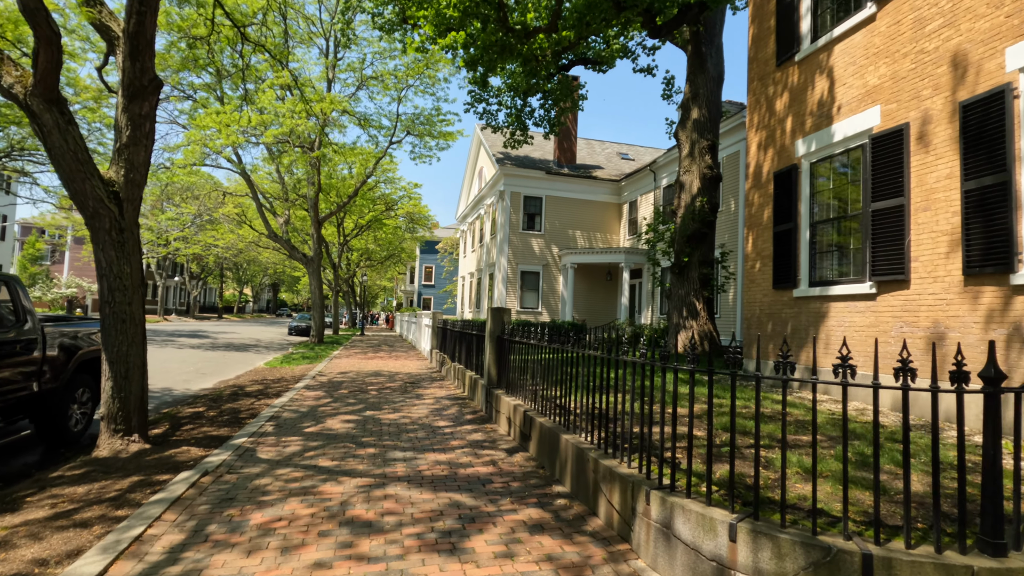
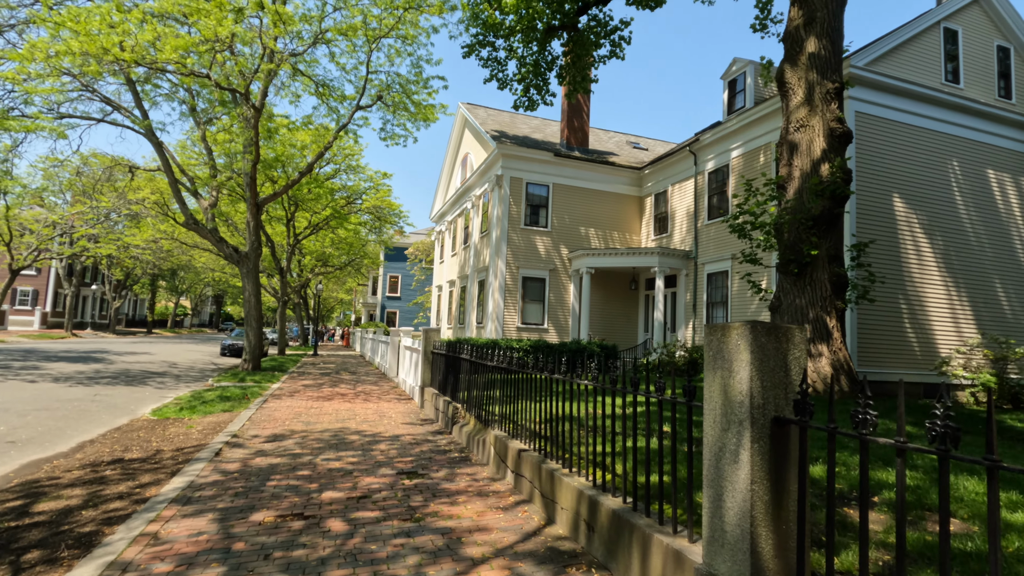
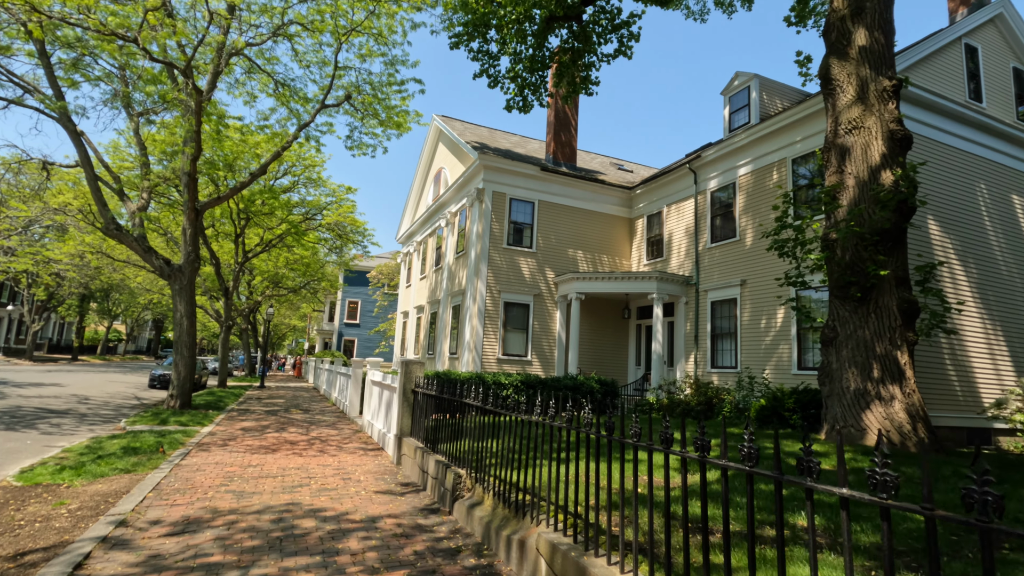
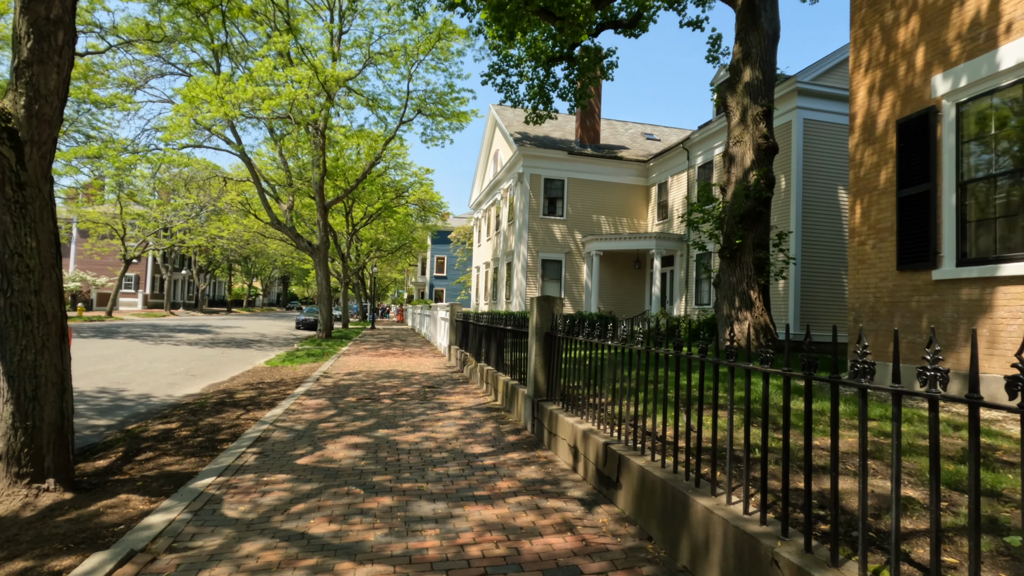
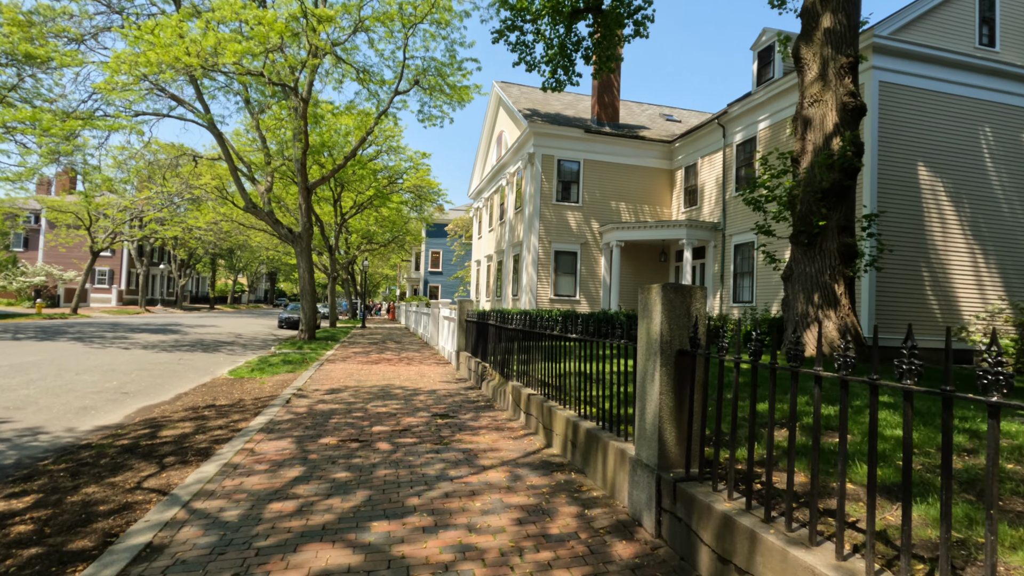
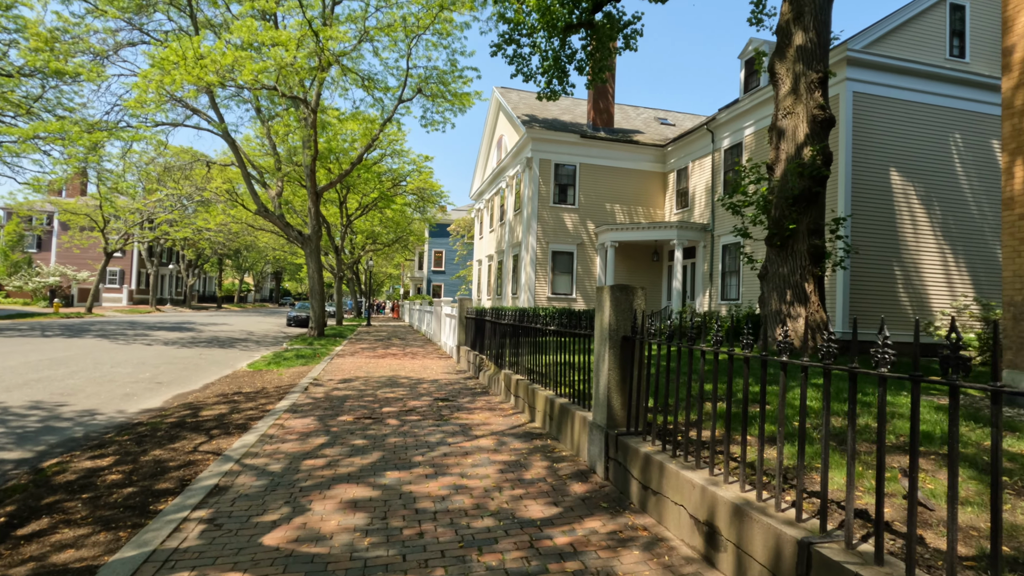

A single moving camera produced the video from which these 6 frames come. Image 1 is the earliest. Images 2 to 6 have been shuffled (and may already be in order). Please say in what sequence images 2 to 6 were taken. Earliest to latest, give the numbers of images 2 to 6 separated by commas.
4, 6, 5, 2, 3
